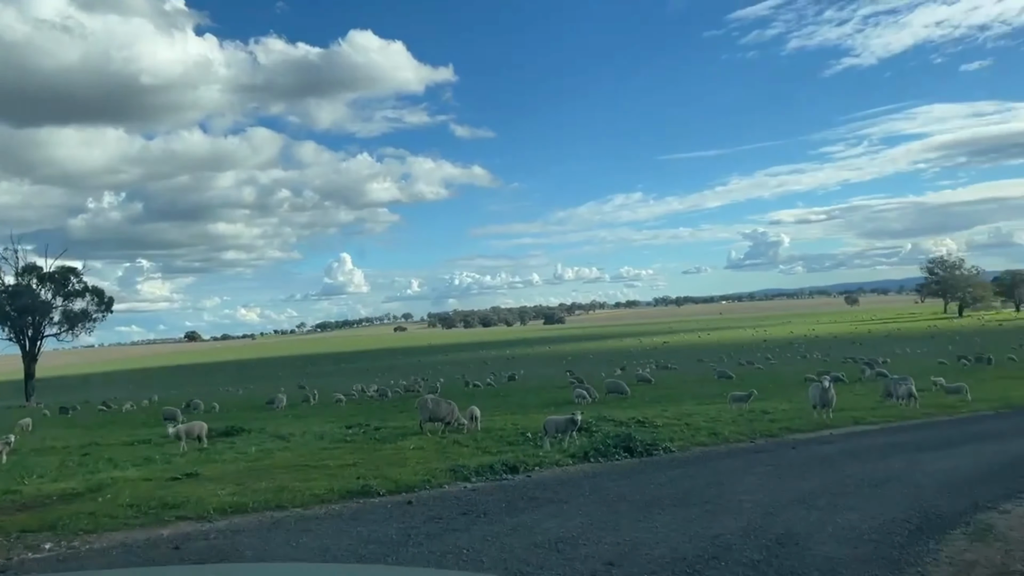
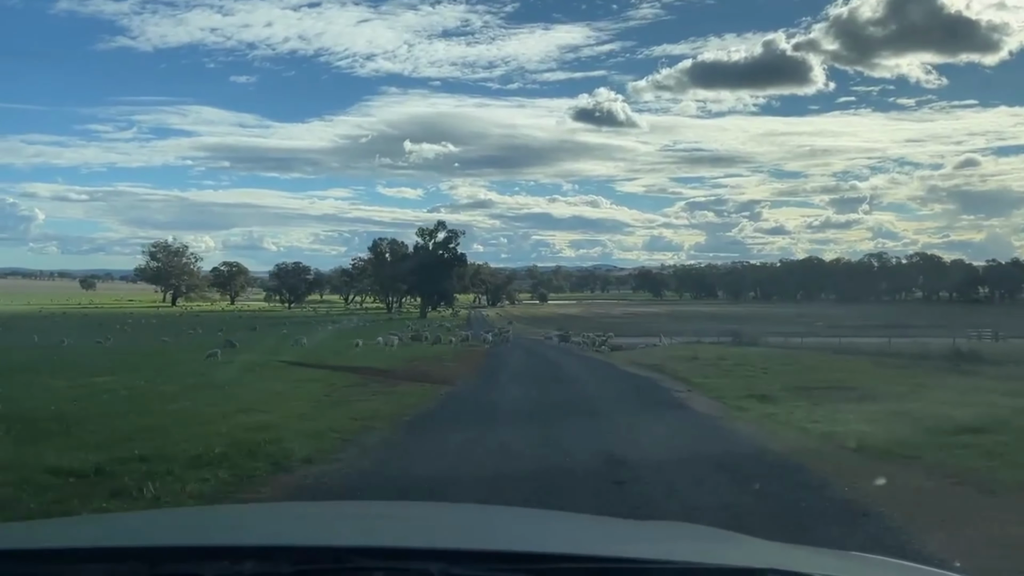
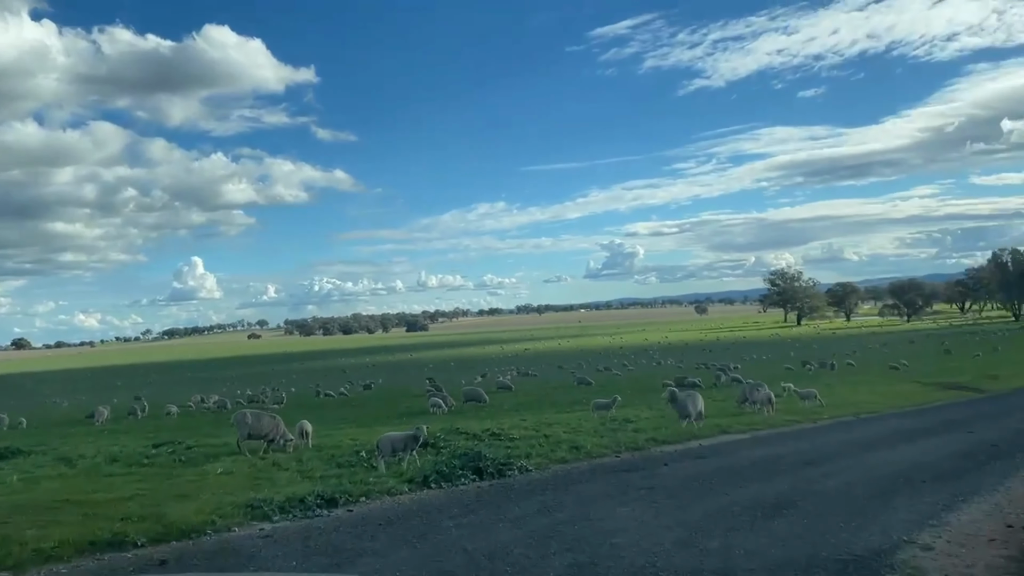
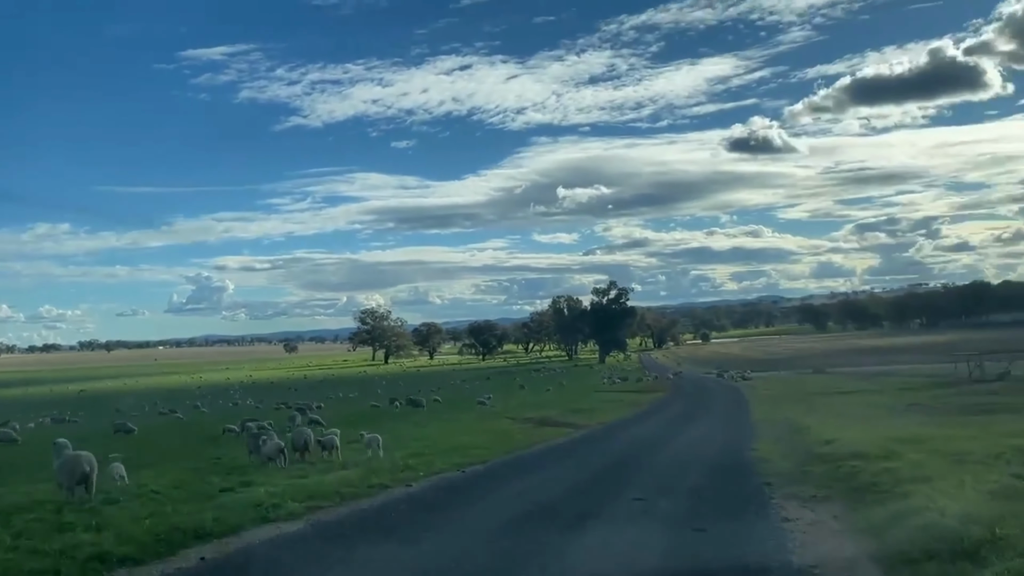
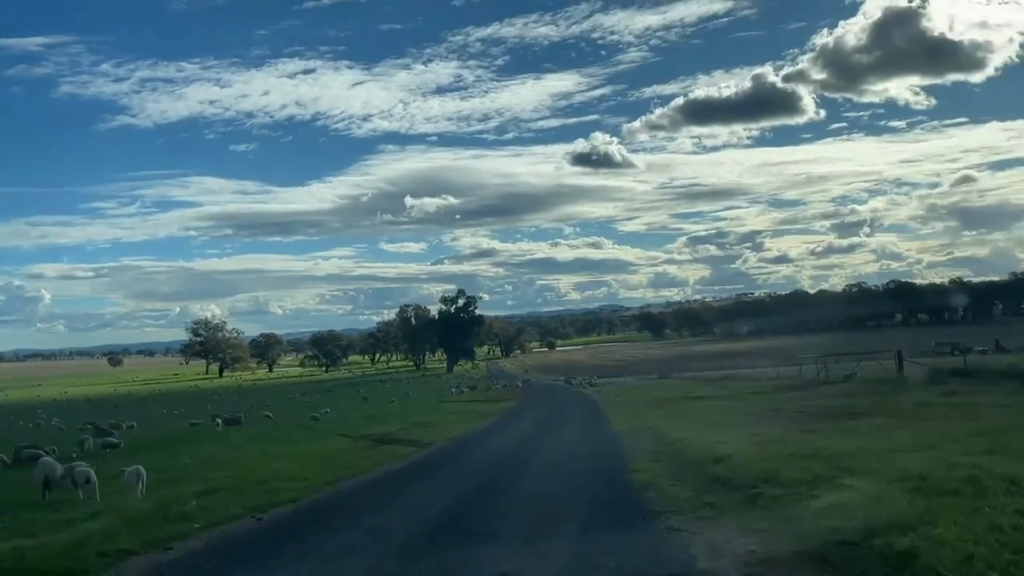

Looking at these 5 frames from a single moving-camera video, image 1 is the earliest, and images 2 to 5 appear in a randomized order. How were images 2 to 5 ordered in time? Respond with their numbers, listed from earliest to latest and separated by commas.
3, 4, 5, 2
